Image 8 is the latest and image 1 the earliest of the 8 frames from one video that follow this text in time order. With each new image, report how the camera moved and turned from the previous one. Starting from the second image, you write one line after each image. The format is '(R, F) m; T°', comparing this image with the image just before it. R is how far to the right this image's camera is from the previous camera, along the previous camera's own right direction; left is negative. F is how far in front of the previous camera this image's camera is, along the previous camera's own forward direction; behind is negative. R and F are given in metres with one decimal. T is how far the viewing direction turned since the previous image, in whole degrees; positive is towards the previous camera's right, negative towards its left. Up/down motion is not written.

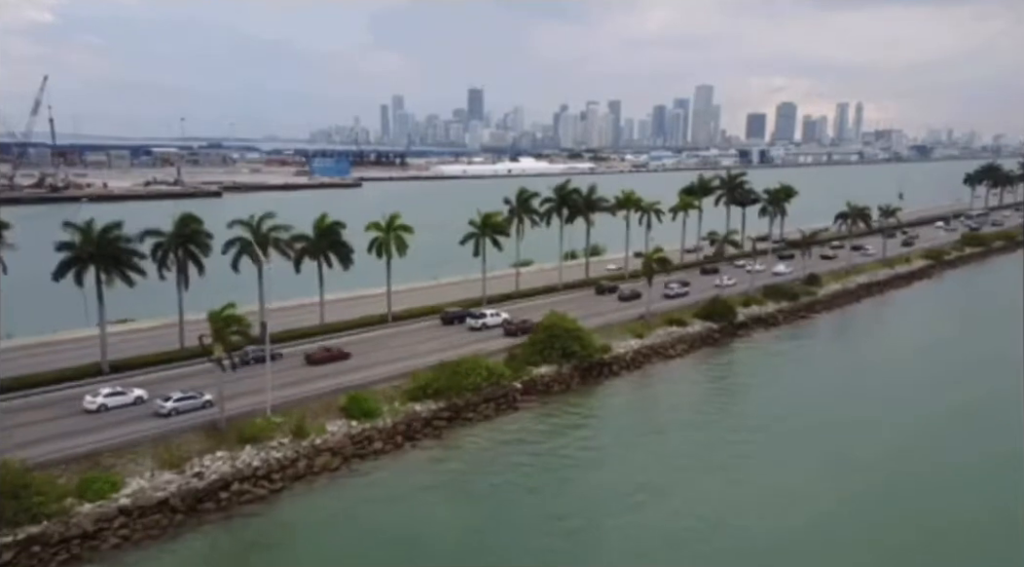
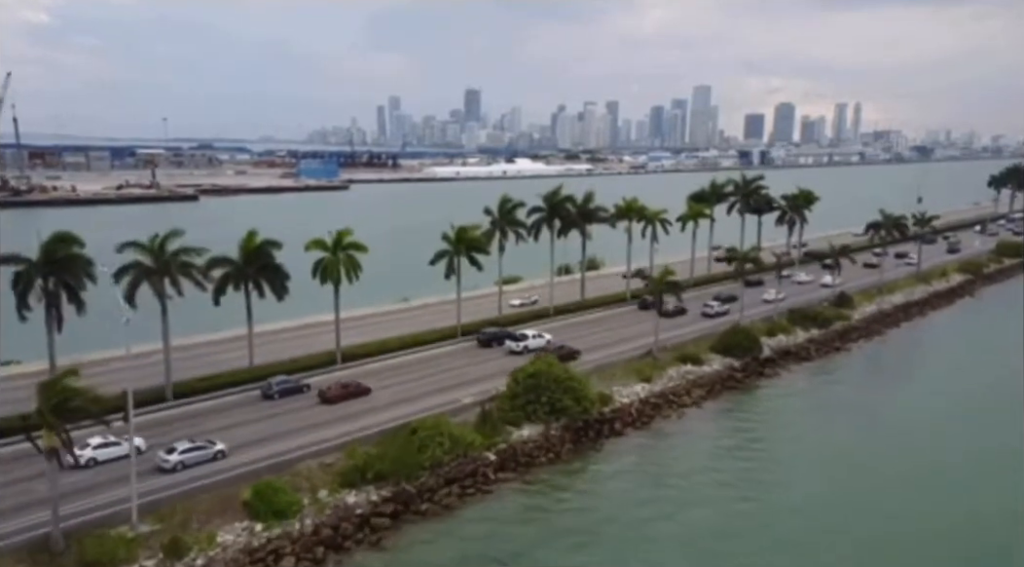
(+1.1, +9.8) m; 0°
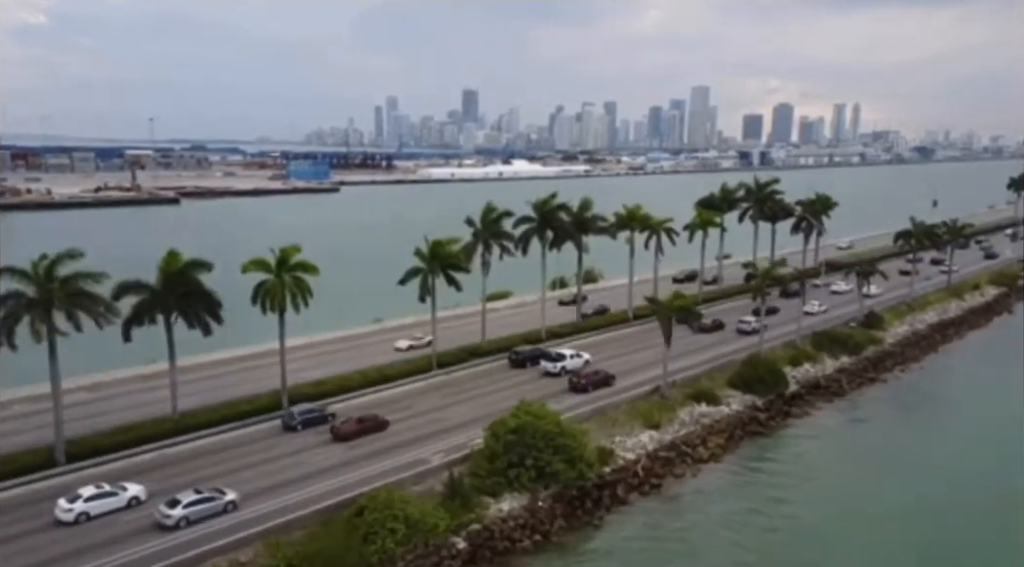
(+0.8, +7.1) m; 0°
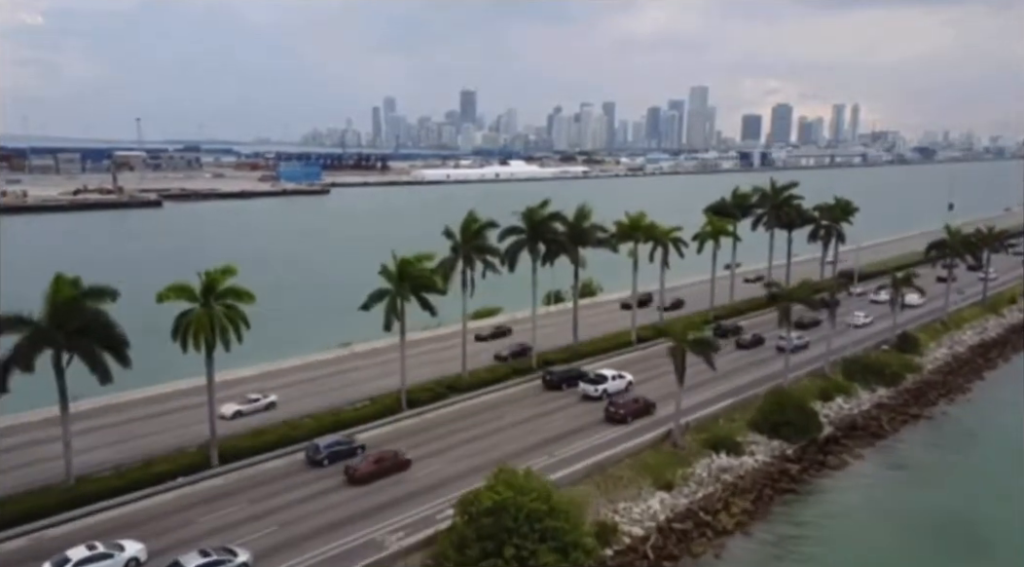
(+0.7, +6.4) m; 0°
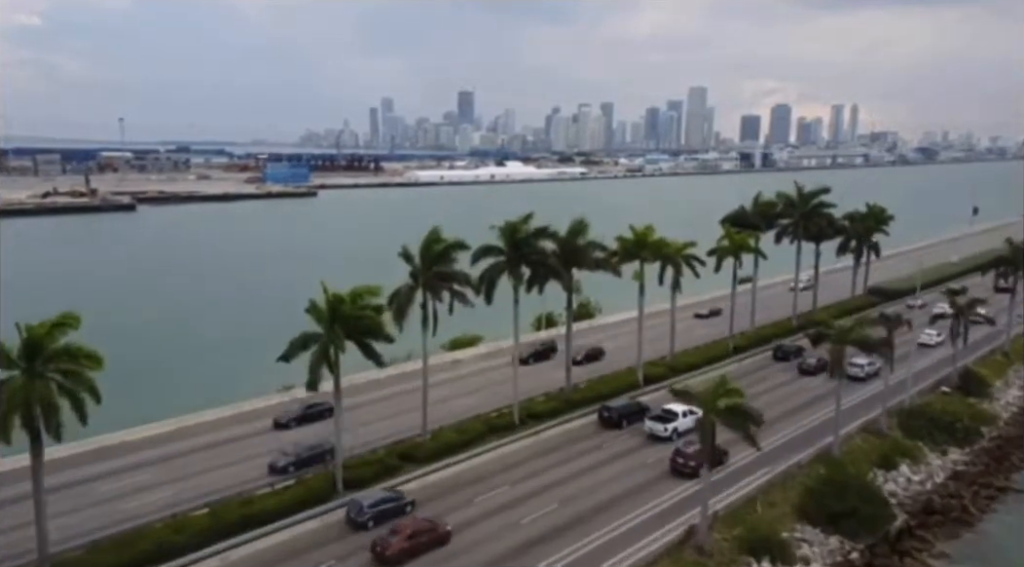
(+0.9, +8.7) m; 0°
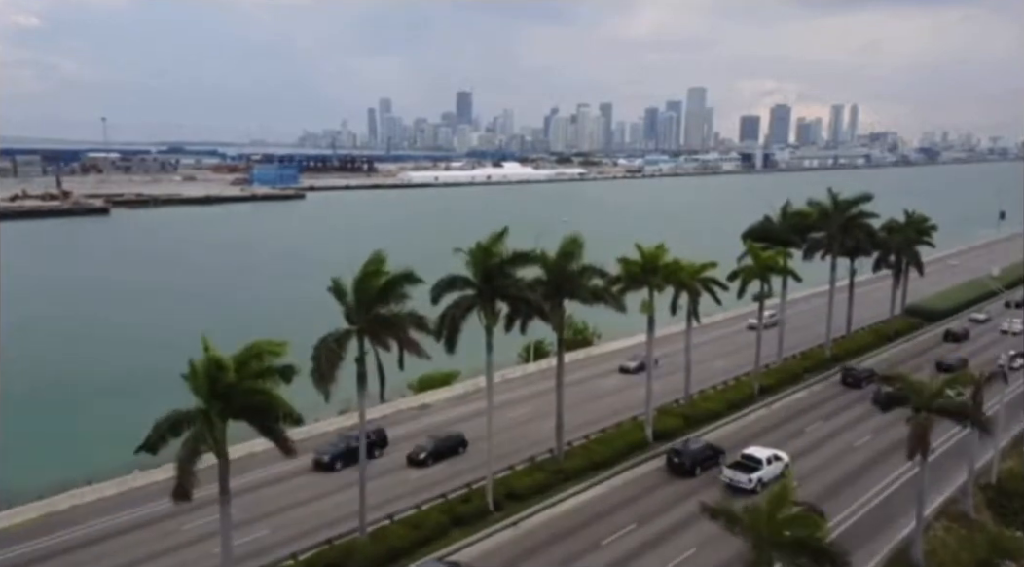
(+0.9, +8.0) m; 0°
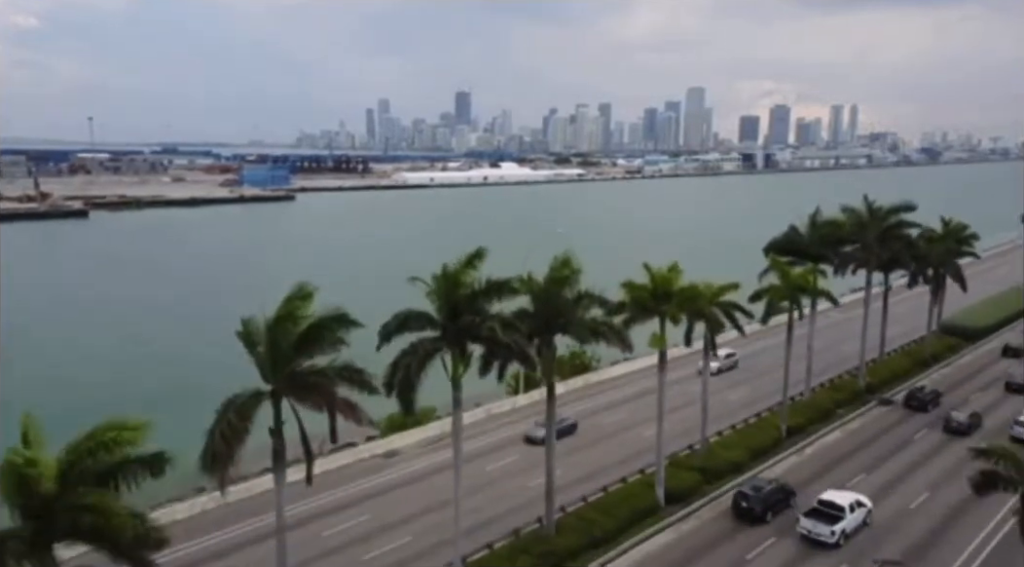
(+0.6, +5.8) m; 0°
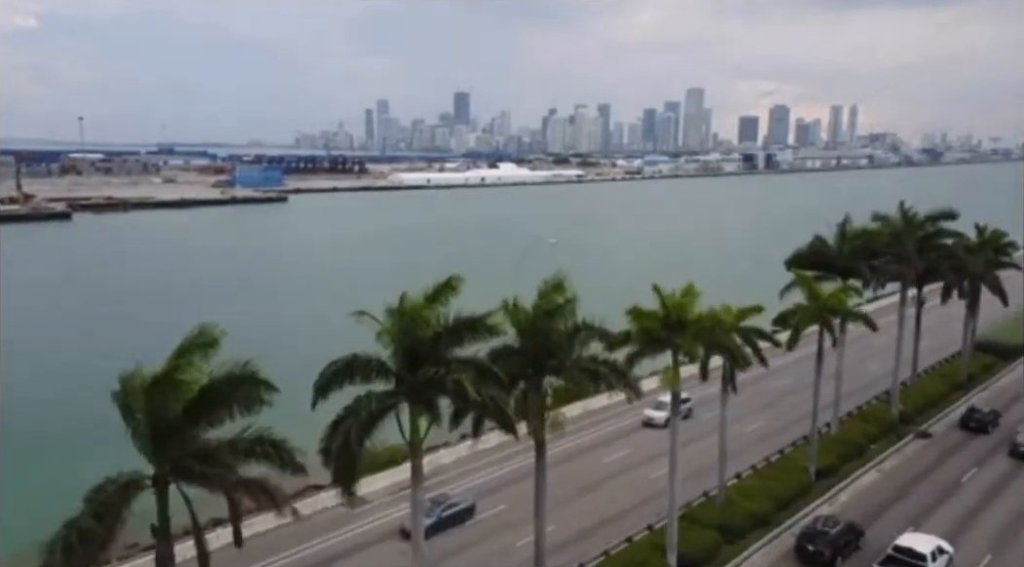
(+0.4, +4.3) m; 0°
